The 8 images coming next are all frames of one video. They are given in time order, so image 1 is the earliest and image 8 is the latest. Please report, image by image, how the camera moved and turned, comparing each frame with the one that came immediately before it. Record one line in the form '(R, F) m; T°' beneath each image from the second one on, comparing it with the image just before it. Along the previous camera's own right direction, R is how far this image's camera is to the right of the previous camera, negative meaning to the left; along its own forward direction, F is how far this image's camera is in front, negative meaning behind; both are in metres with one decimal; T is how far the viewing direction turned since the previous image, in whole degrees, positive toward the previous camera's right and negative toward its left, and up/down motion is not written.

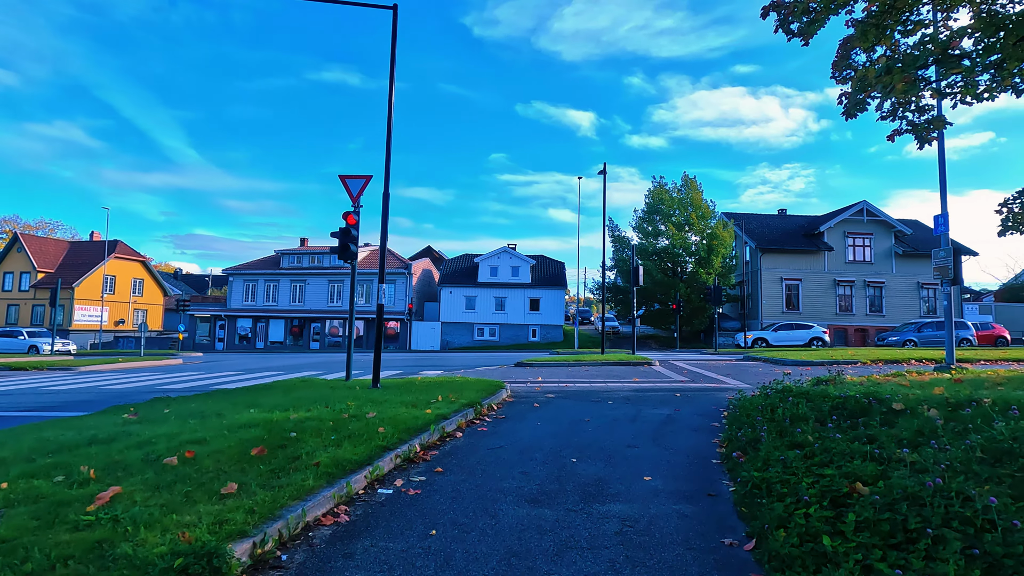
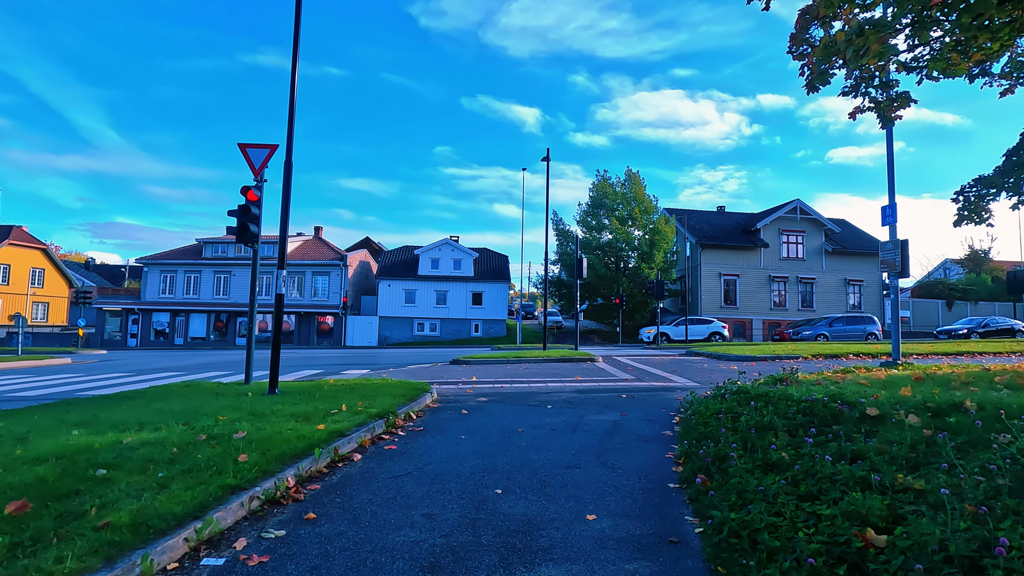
(+0.3, +1.3) m; +6°
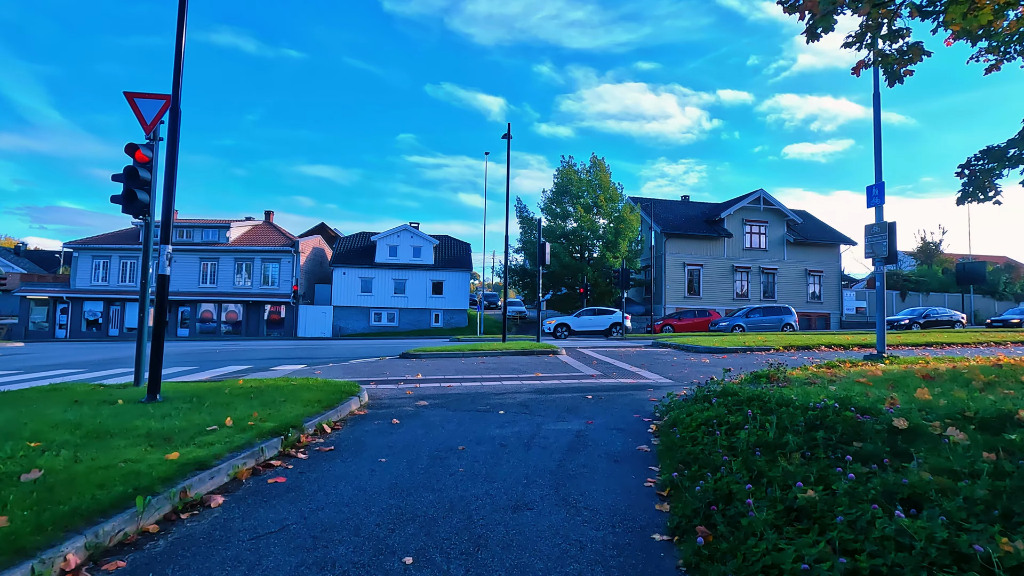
(+0.3, +1.5) m; +4°
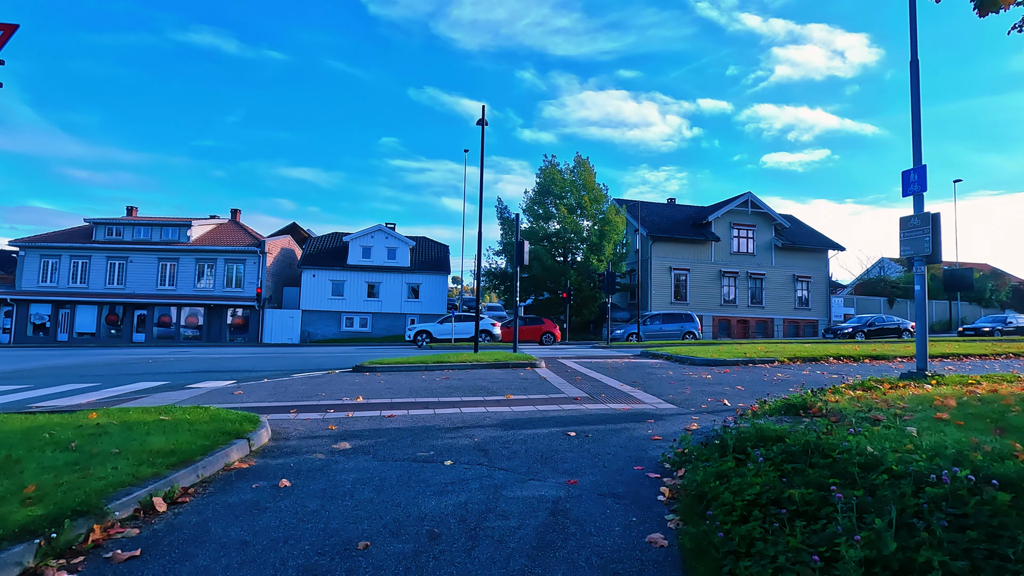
(+0.3, +2.1) m; +2°
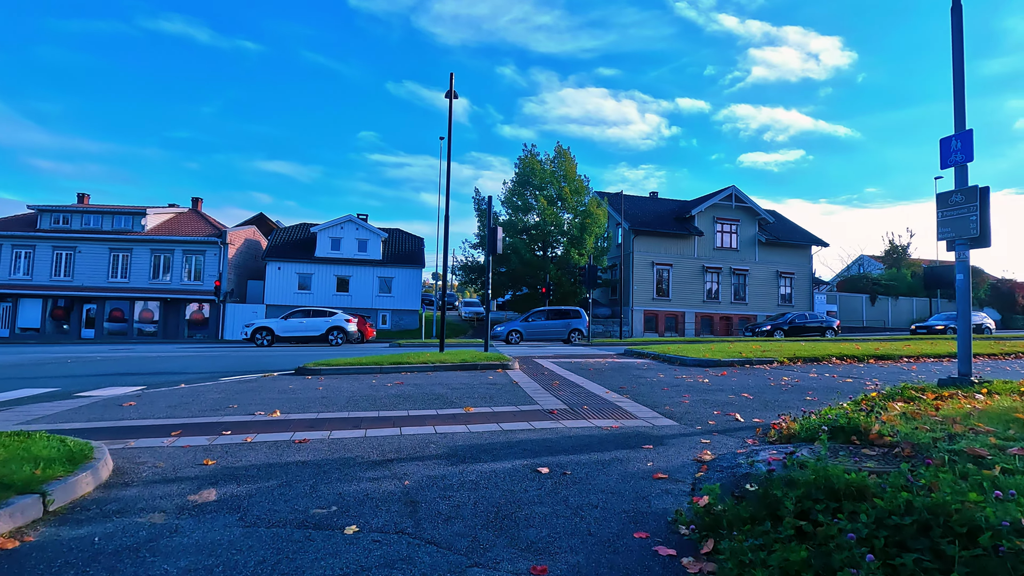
(+0.3, +1.8) m; +2°
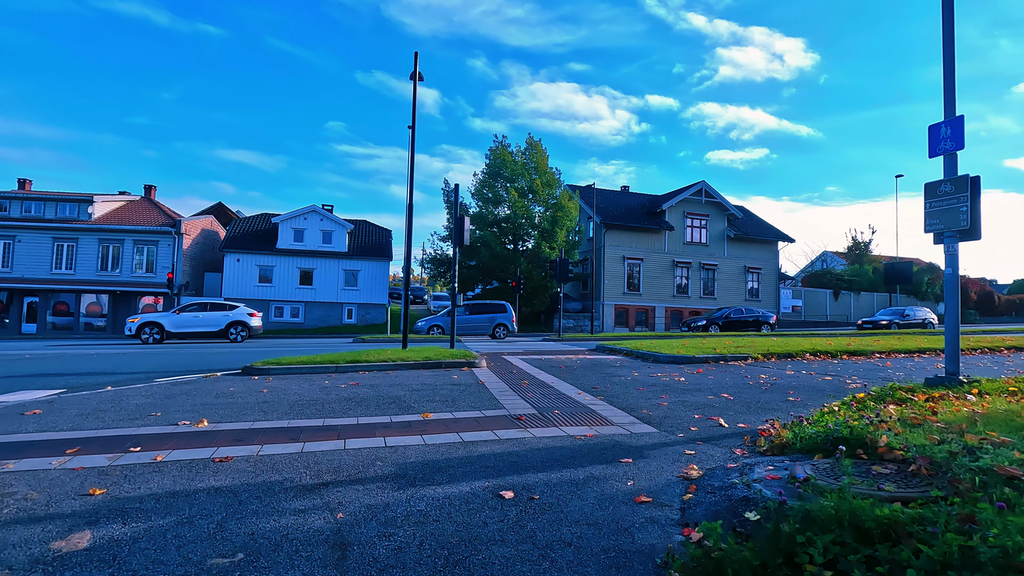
(+0.1, +0.7) m; +3°
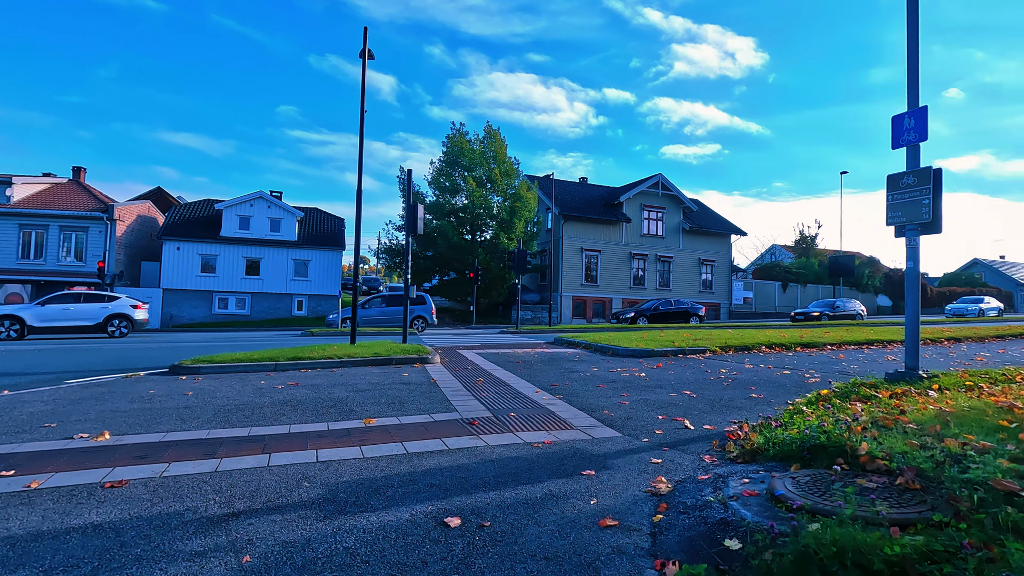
(+0.1, +0.5) m; +4°
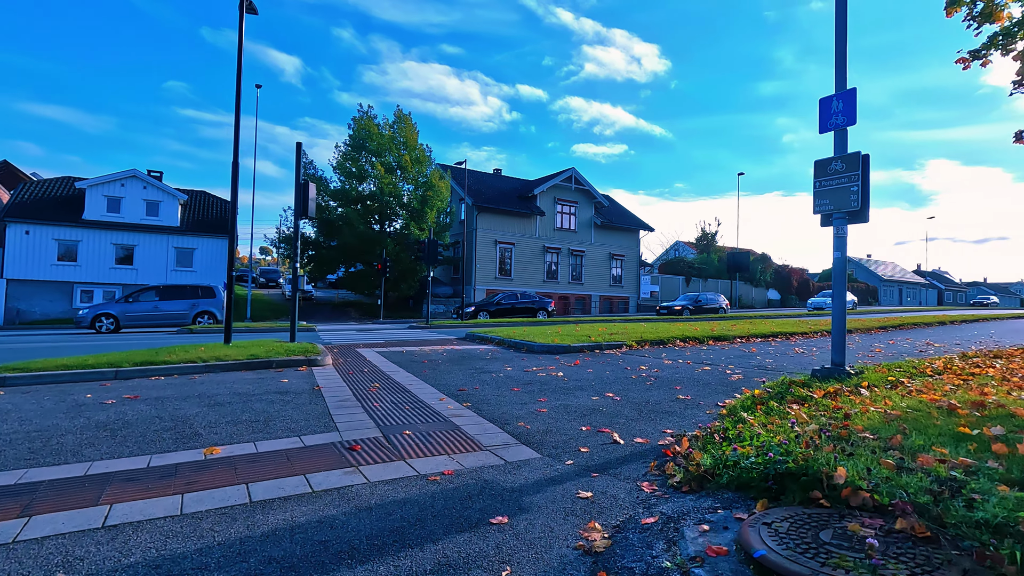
(+0.2, +1.1) m; +9°
